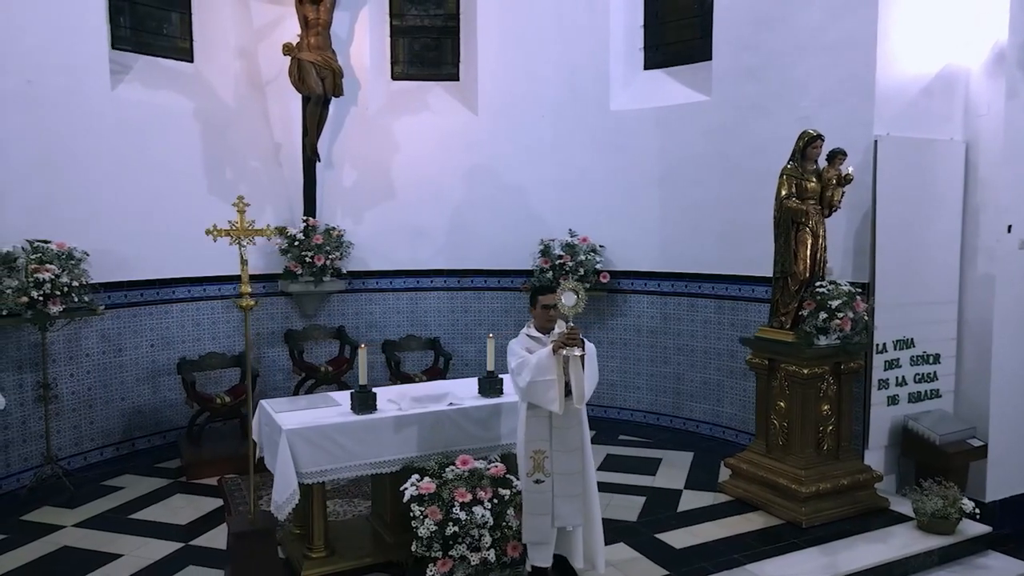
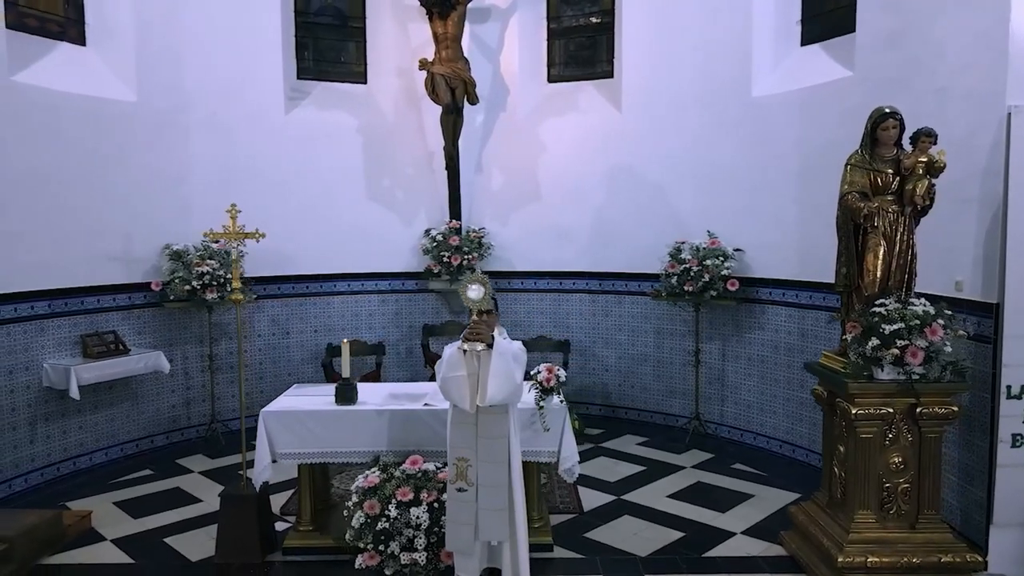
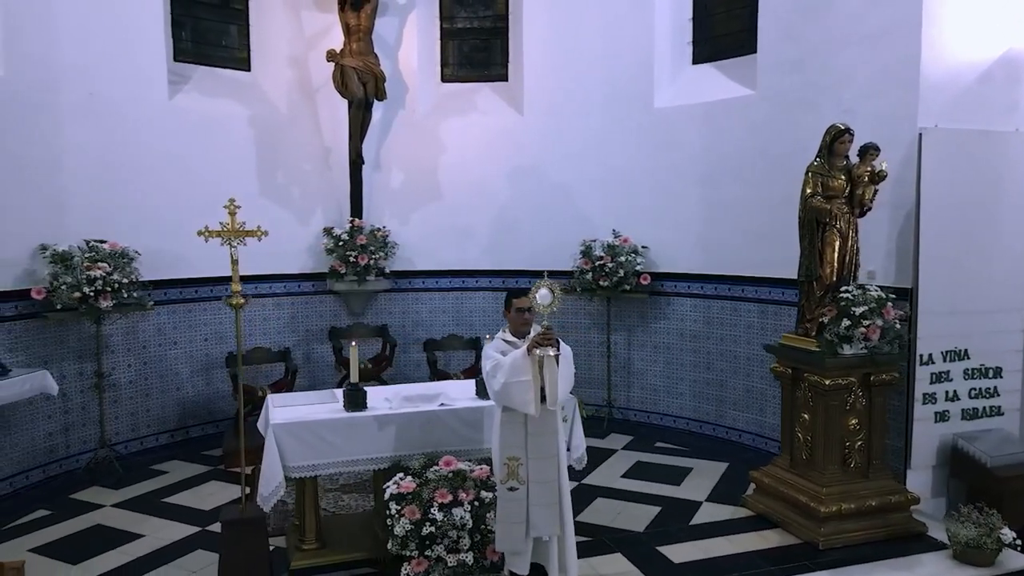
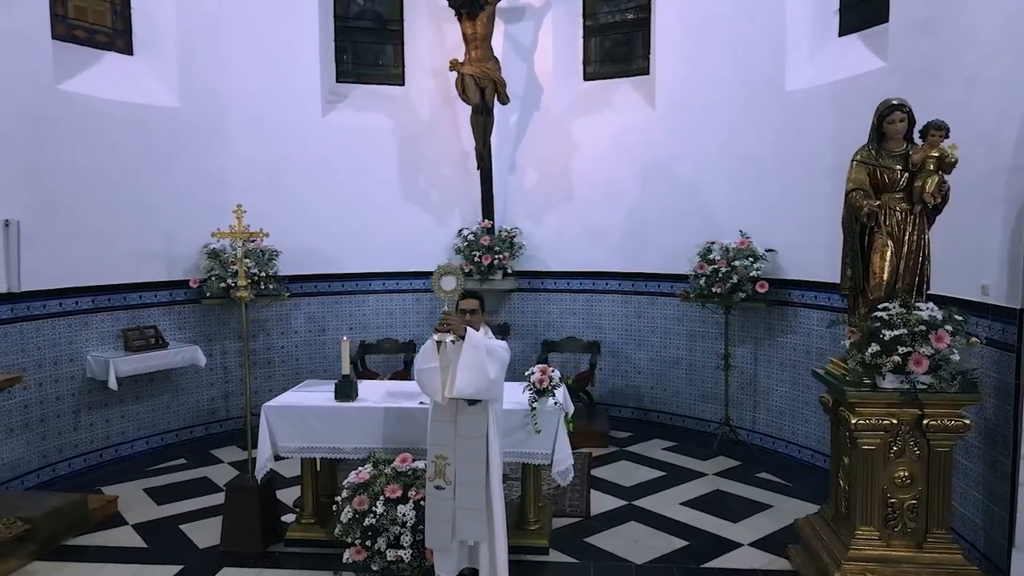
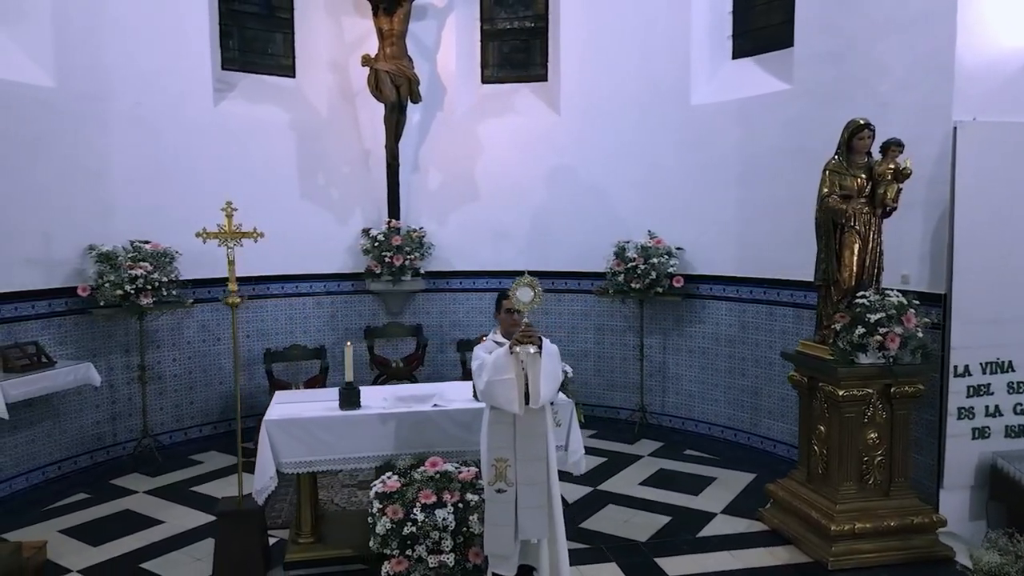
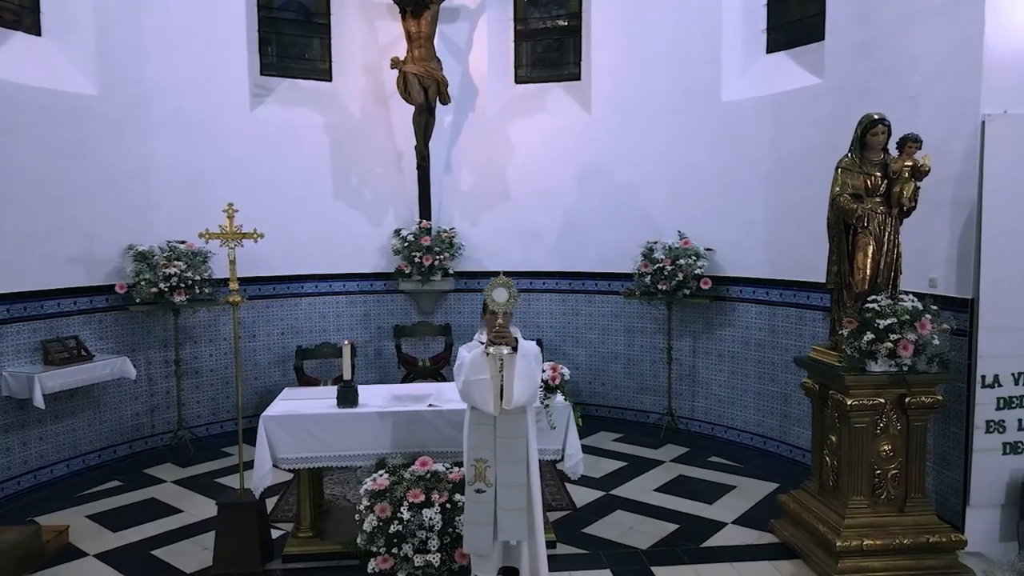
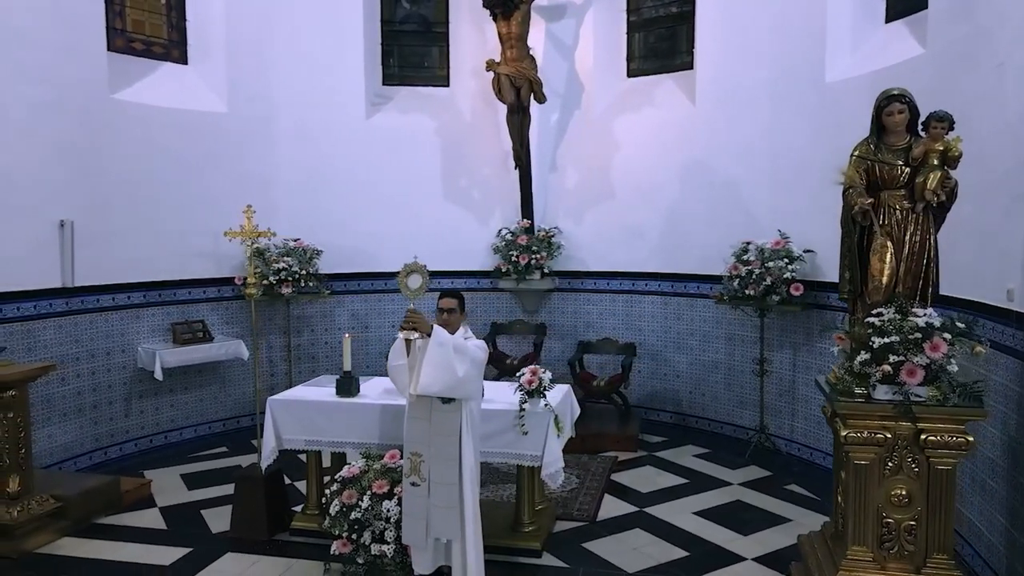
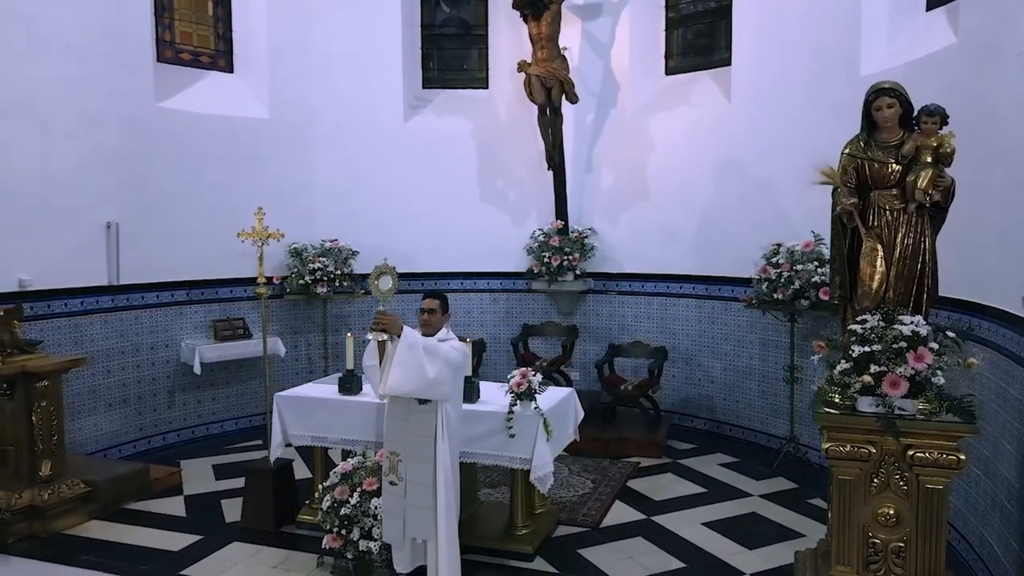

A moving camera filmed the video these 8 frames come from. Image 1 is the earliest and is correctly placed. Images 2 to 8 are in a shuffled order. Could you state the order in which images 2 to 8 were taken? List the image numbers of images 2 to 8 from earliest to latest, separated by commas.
3, 5, 6, 2, 4, 7, 8
